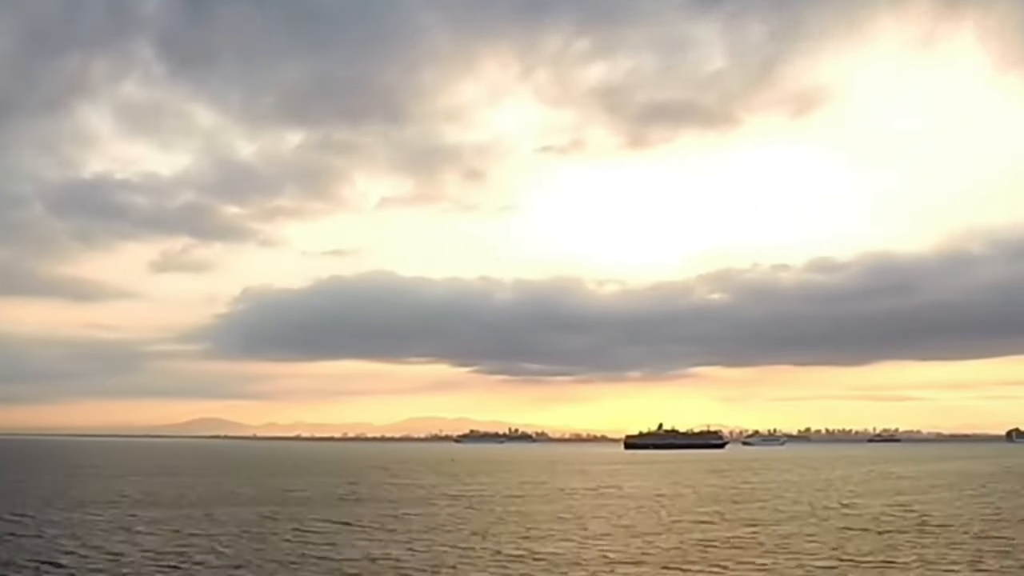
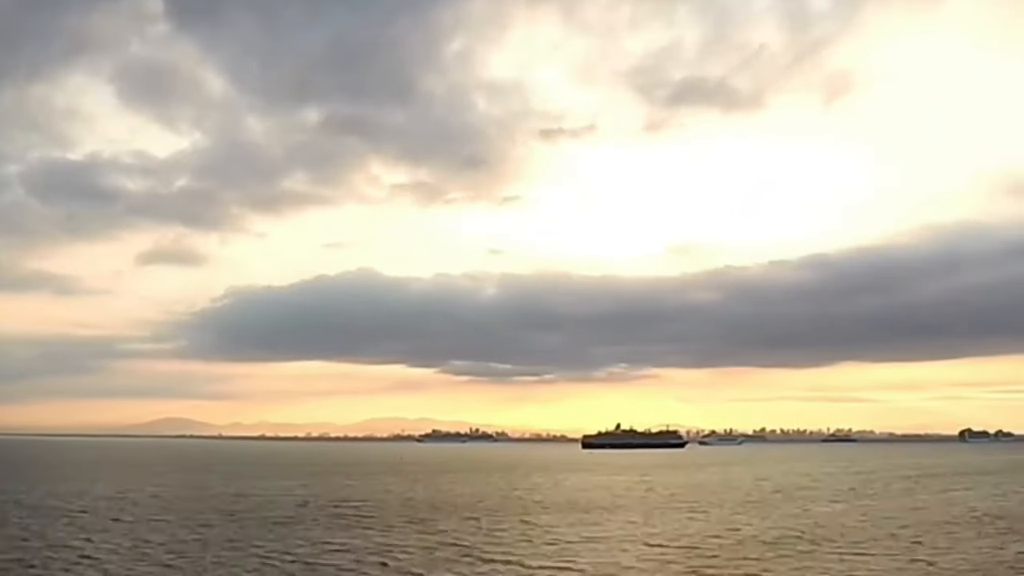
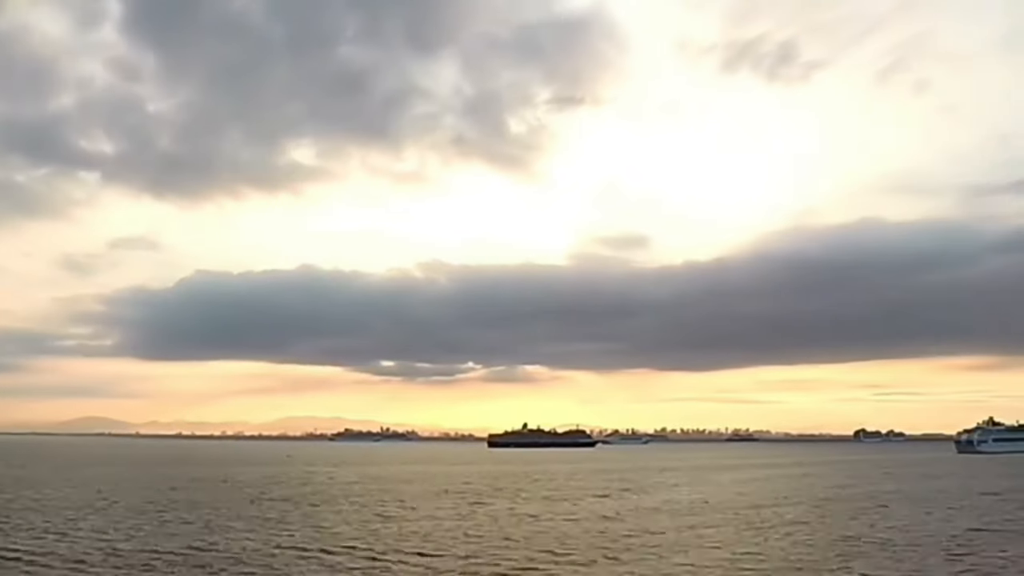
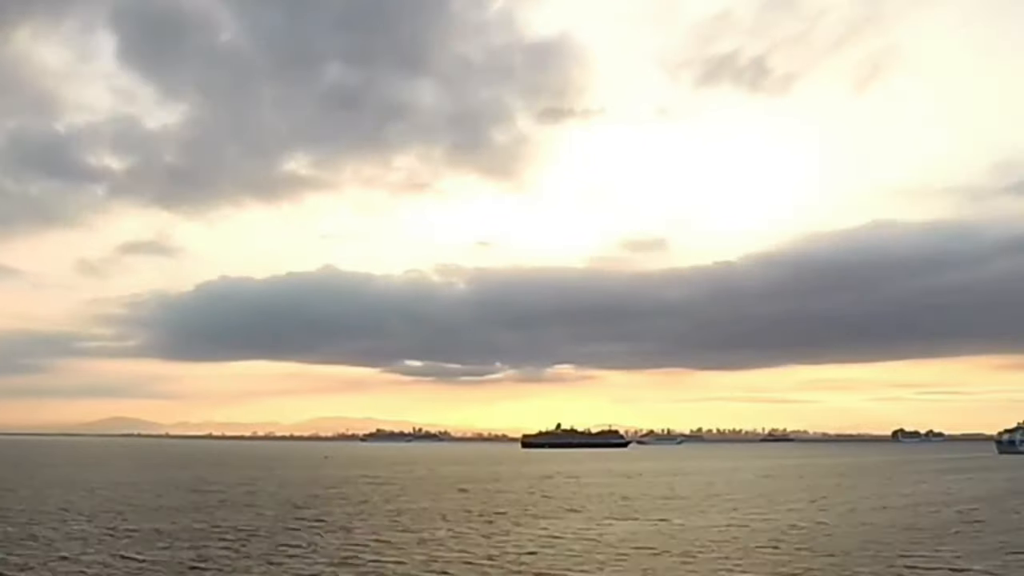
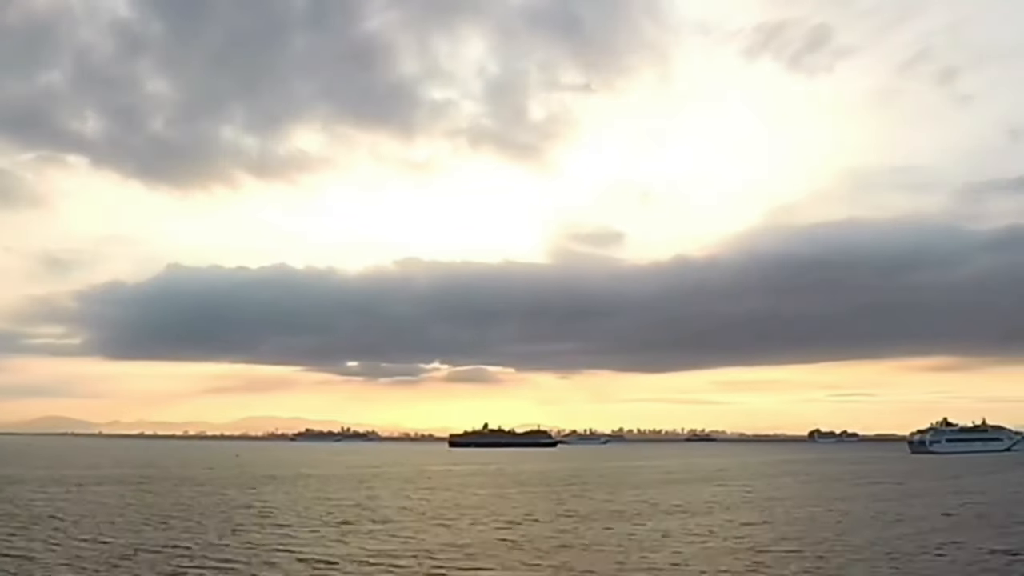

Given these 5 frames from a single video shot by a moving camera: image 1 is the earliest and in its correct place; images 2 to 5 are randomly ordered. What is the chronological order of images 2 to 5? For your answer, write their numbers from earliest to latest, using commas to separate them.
2, 4, 3, 5
